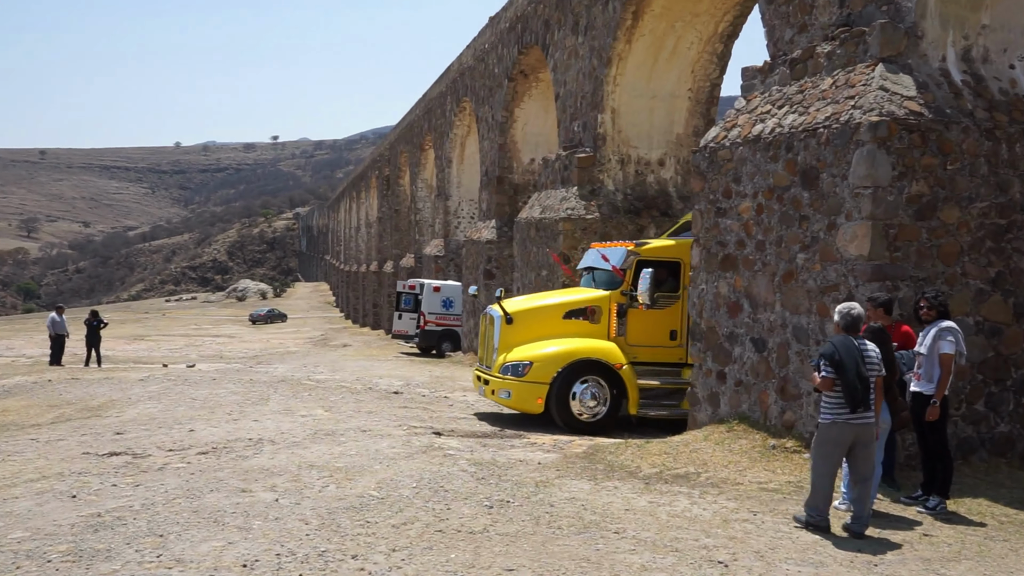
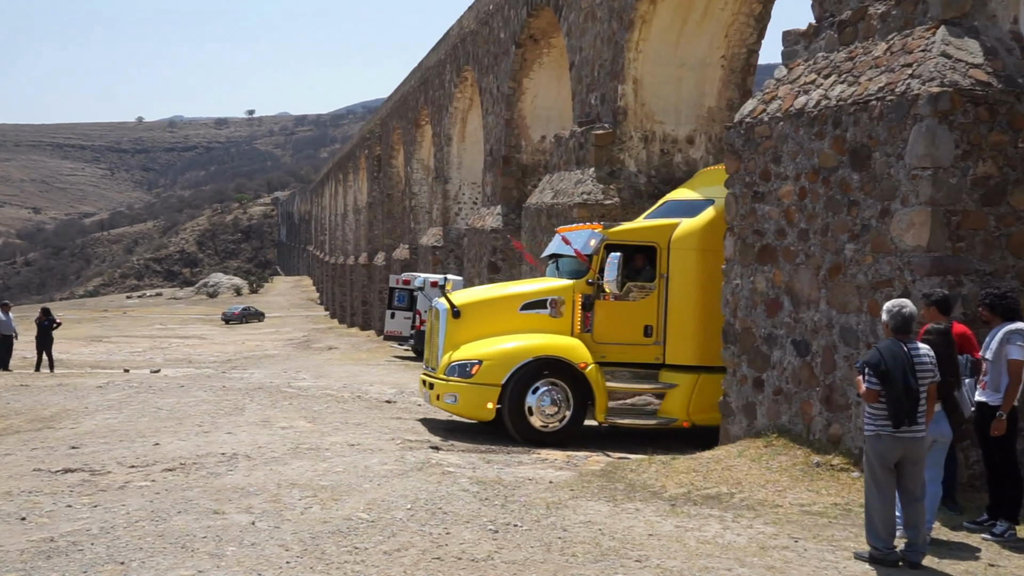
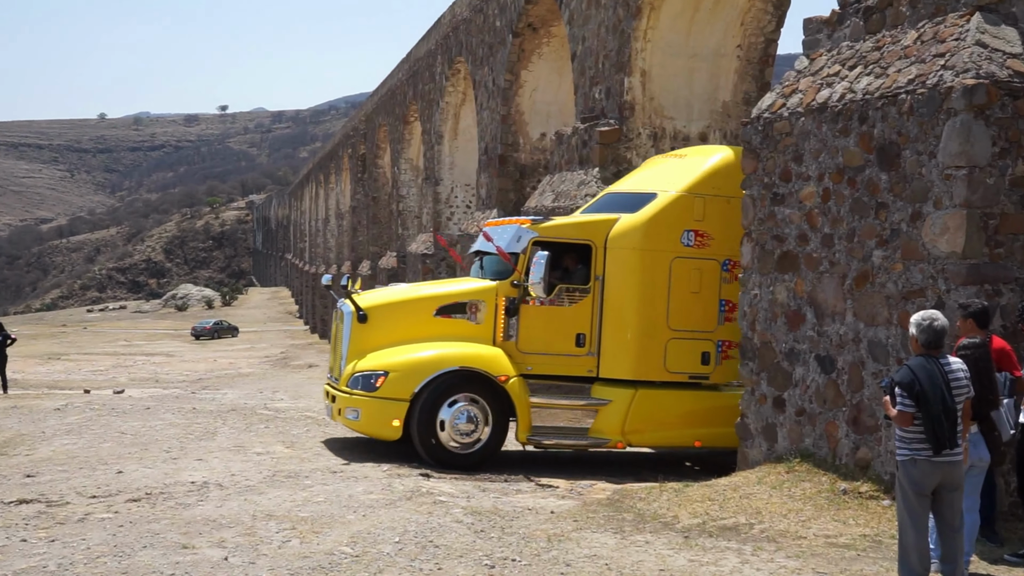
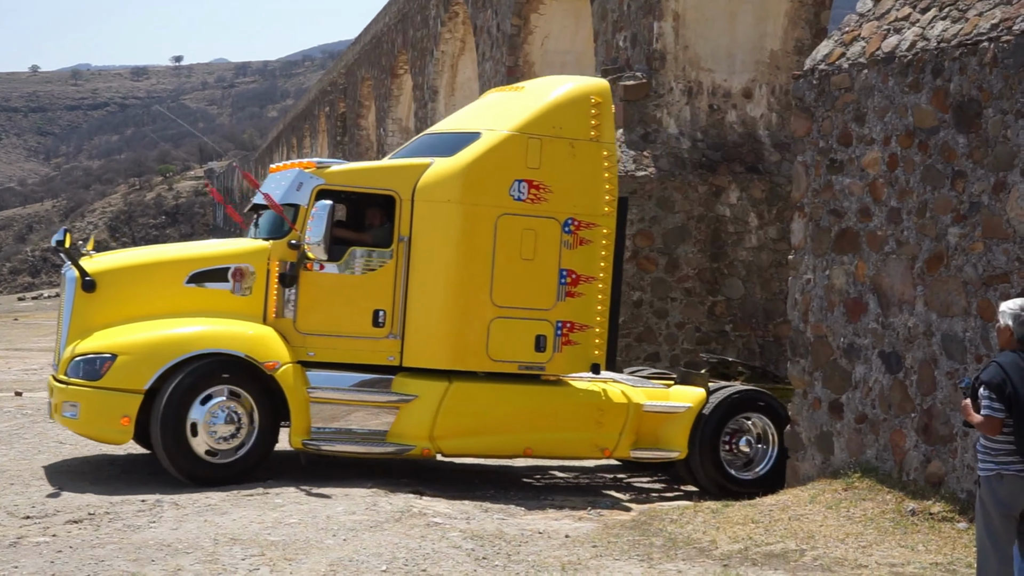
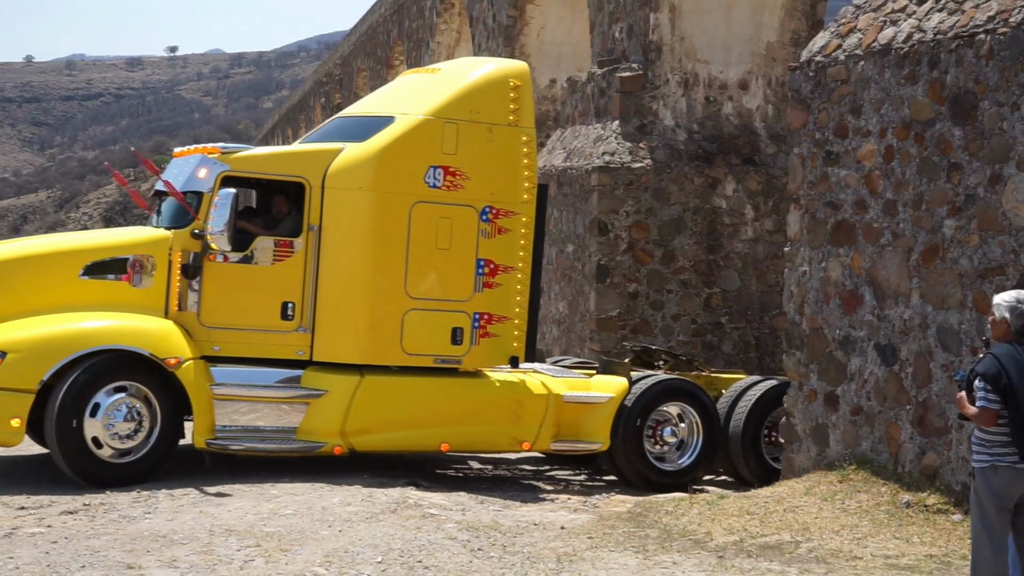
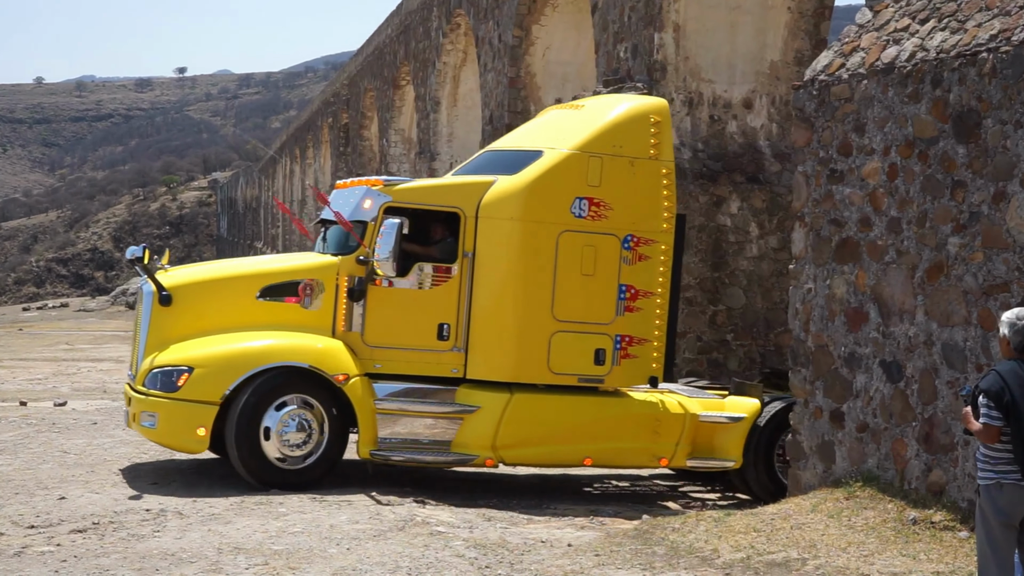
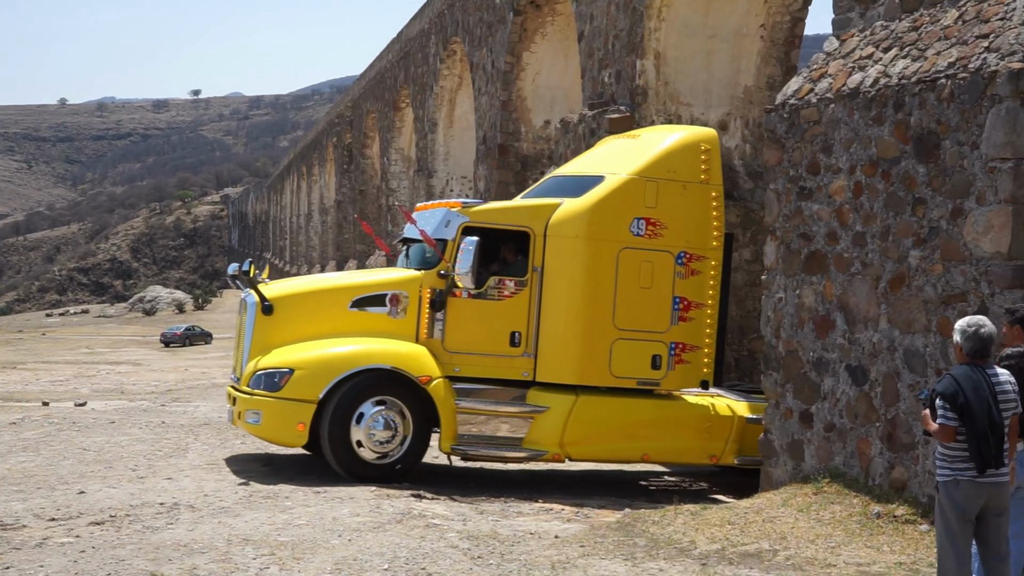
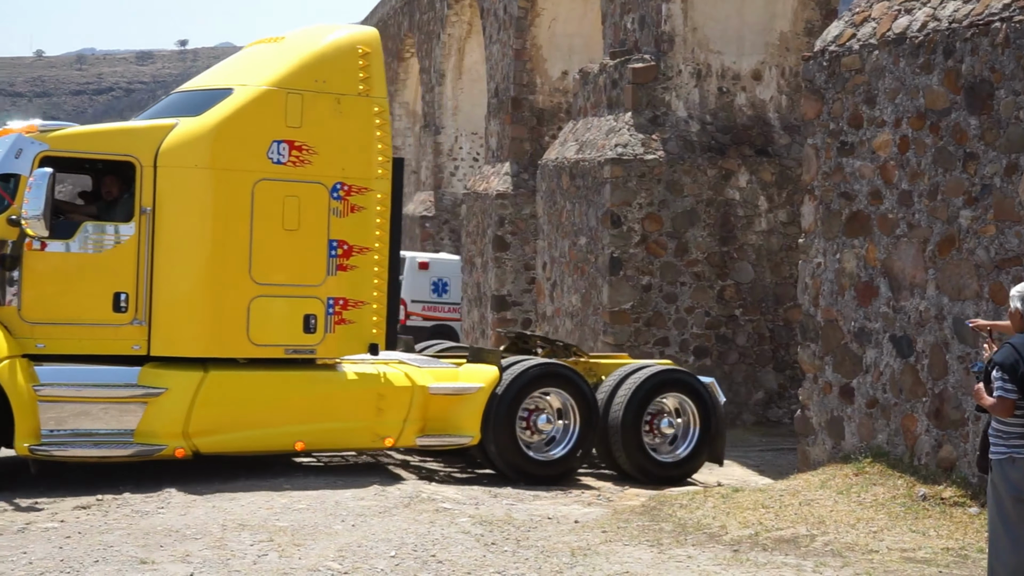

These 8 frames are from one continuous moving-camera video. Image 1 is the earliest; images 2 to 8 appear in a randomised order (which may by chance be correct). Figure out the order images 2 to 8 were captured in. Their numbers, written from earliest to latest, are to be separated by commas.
2, 3, 7, 6, 4, 5, 8
